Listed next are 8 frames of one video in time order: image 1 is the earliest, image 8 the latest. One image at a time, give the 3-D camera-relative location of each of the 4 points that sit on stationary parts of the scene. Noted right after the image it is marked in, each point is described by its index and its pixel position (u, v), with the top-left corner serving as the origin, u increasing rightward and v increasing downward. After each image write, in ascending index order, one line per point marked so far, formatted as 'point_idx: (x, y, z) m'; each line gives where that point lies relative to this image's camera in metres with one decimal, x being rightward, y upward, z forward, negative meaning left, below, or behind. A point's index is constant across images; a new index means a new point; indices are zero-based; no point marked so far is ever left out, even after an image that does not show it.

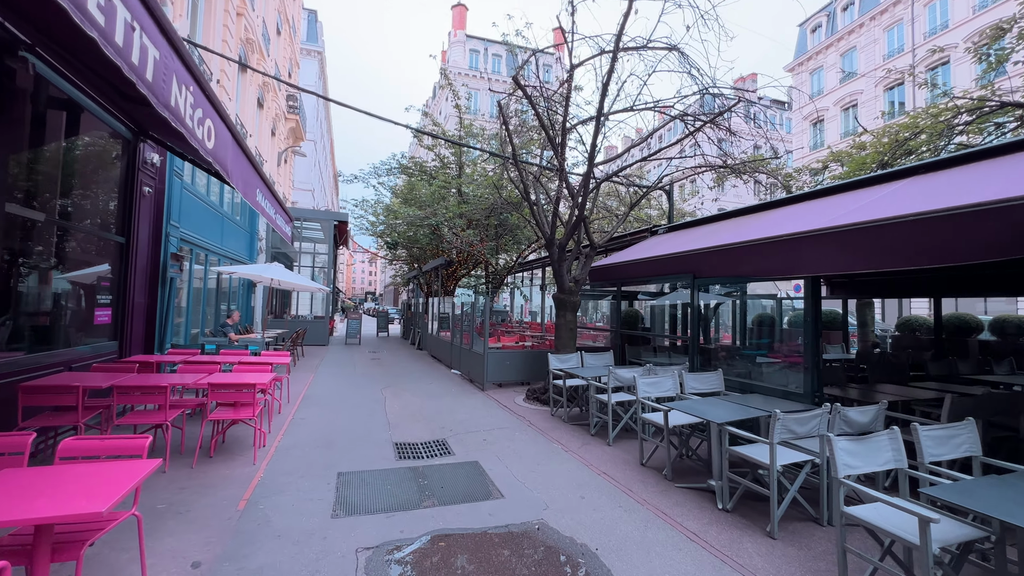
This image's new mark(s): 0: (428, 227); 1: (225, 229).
0: (-3.2, +2.4, +15.4) m
1: (-8.7, +1.8, +12.0) m
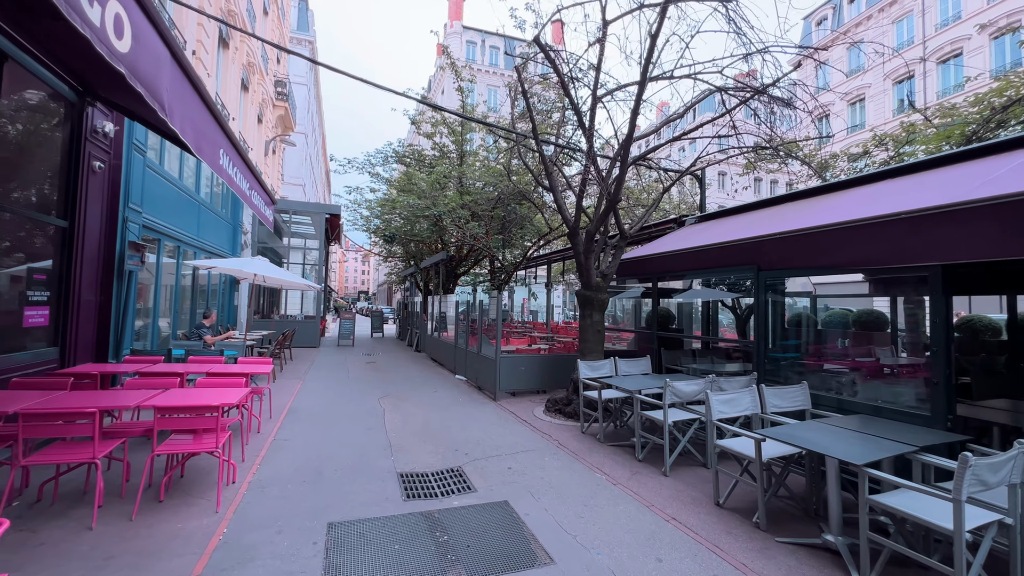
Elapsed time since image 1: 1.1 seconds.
0: (-3.0, +2.5, +14.2) m
1: (-8.4, +1.9, +10.8) m
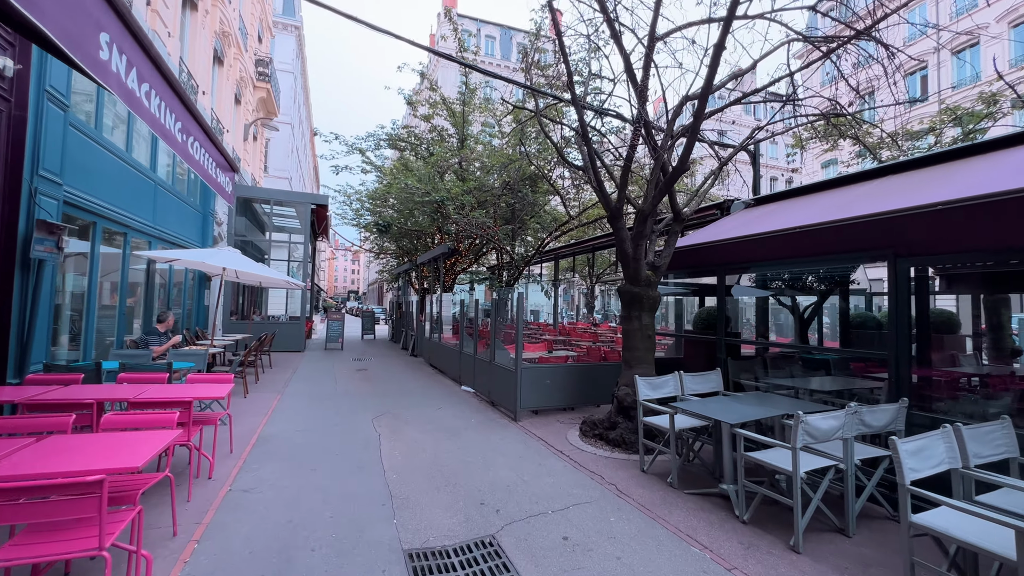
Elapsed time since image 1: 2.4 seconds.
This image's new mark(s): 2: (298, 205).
0: (-2.7, +2.6, +12.7) m
1: (-8.0, +1.9, +9.1) m
2: (-9.1, +3.6, +17.0) m
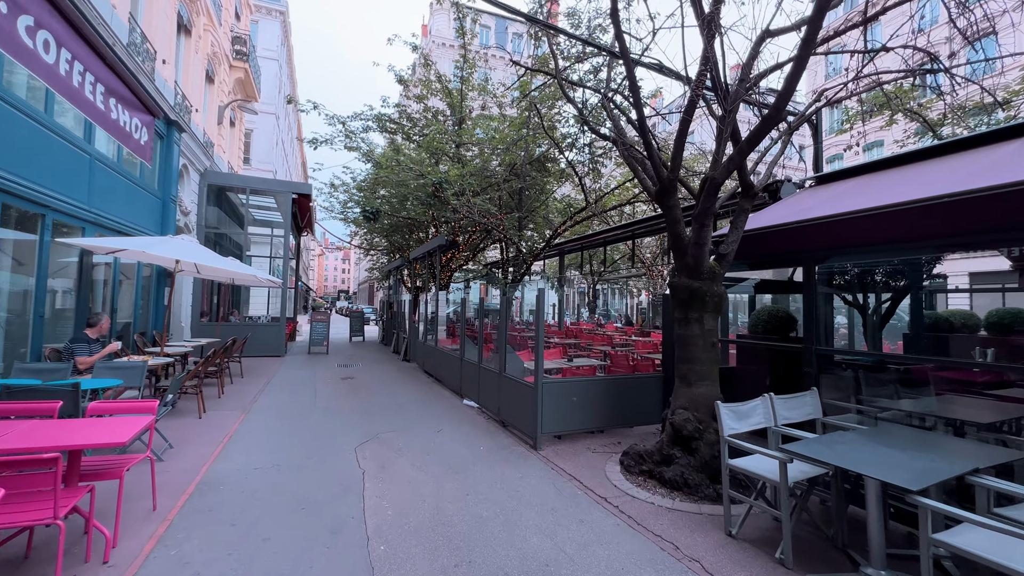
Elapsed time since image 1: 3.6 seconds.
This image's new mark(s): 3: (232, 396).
0: (-2.6, +2.7, +11.3) m
1: (-7.8, +2.0, +7.6) m
2: (-9.1, +3.6, +15.4) m
3: (-5.9, -2.3, +8.3) m
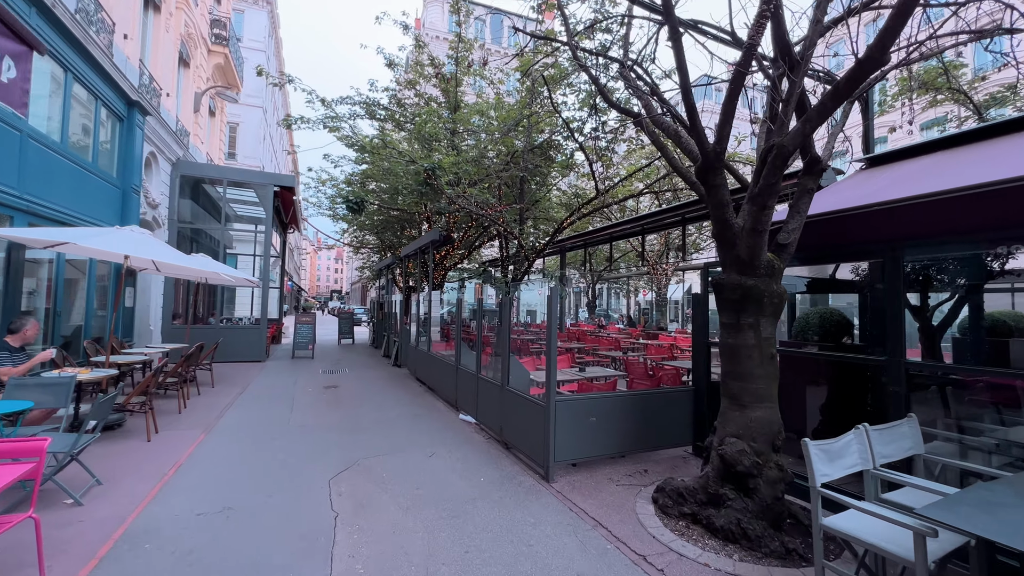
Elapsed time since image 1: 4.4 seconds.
0: (-2.6, +2.7, +10.3) m
1: (-7.8, +2.0, +6.6) m
2: (-9.2, +3.6, +14.4) m
3: (-5.8, -2.3, +7.3) m
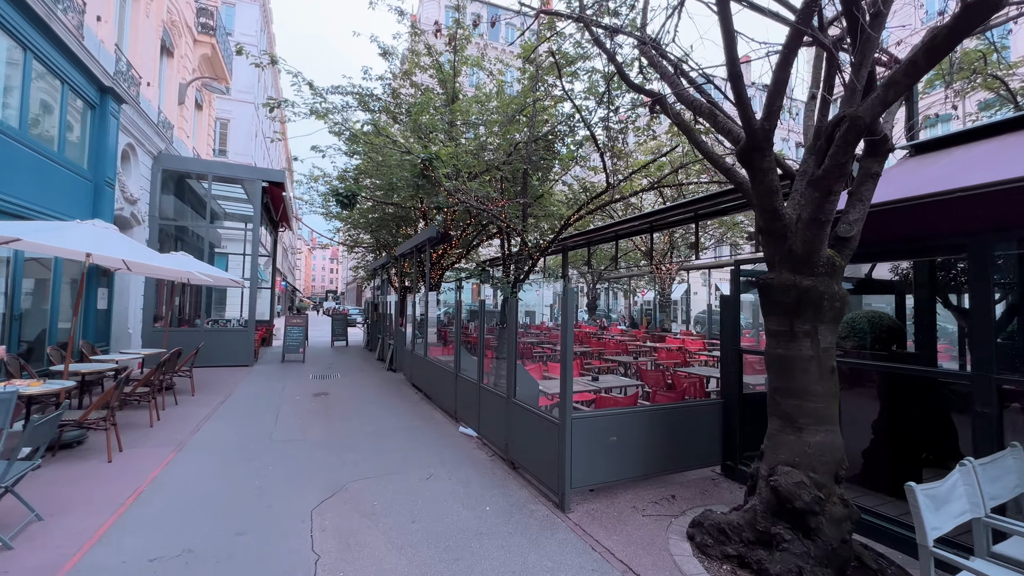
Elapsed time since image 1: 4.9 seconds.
0: (-2.5, +2.7, +9.7) m
1: (-7.7, +2.0, +5.9) m
2: (-9.2, +3.6, +13.7) m
3: (-5.8, -2.3, +6.7) m
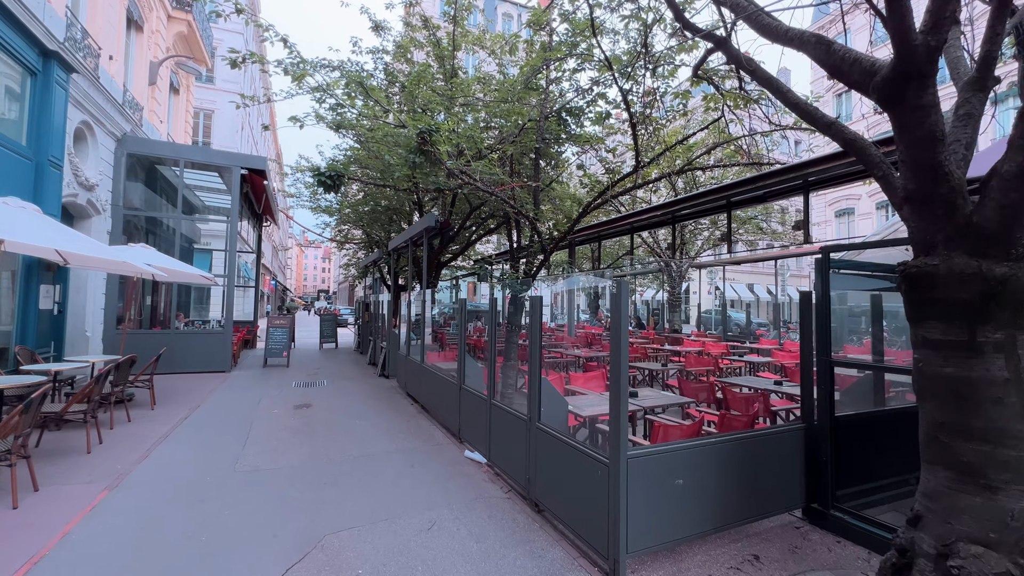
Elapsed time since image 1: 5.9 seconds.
0: (-2.4, +2.7, +8.6) m
1: (-7.5, +2.0, +4.7) m
2: (-9.0, +3.7, +12.5) m
3: (-5.6, -2.2, +5.6) m
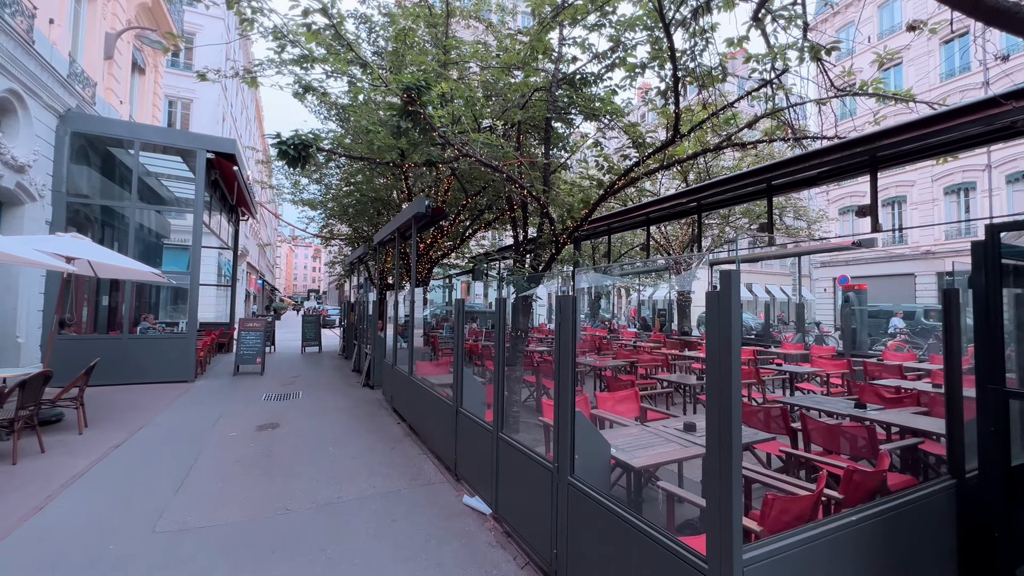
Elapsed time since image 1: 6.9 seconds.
0: (-2.3, +2.8, +7.3) m
1: (-7.3, +2.1, +3.4) m
2: (-9.0, +3.7, +11.1) m
3: (-5.4, -2.2, +4.3) m
